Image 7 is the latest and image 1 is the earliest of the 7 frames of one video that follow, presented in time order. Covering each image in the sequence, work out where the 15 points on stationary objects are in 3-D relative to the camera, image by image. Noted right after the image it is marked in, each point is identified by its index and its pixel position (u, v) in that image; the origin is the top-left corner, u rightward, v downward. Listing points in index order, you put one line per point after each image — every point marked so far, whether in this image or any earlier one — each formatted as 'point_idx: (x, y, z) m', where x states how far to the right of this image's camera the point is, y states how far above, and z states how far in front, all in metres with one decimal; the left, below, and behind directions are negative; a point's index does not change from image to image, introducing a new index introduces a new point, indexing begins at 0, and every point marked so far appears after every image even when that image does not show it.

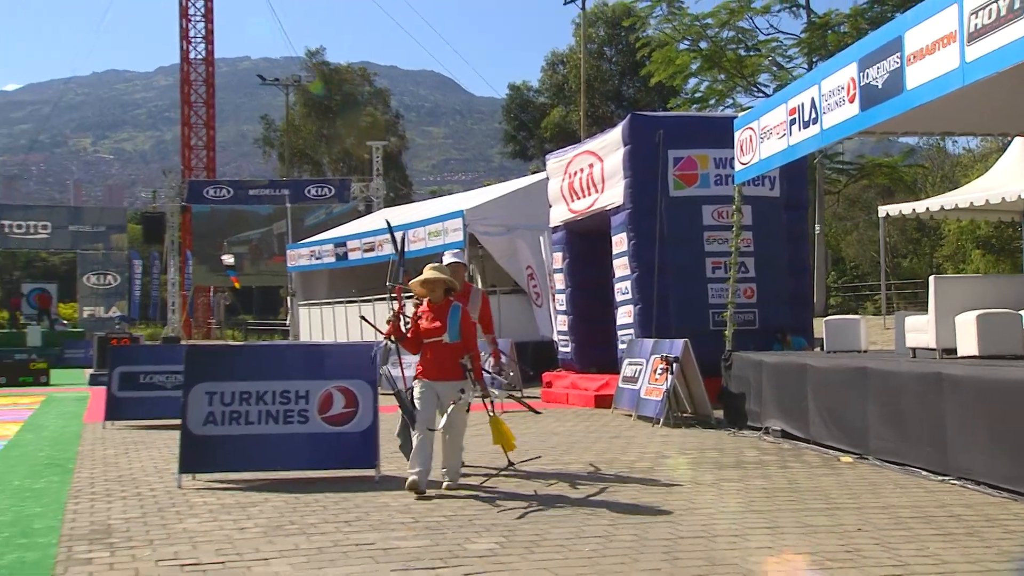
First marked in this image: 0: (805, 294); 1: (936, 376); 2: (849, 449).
0: (+3.8, 0.0, +12.3) m
1: (+2.6, -0.6, +6.0) m
2: (+2.5, -1.2, +7.3) m
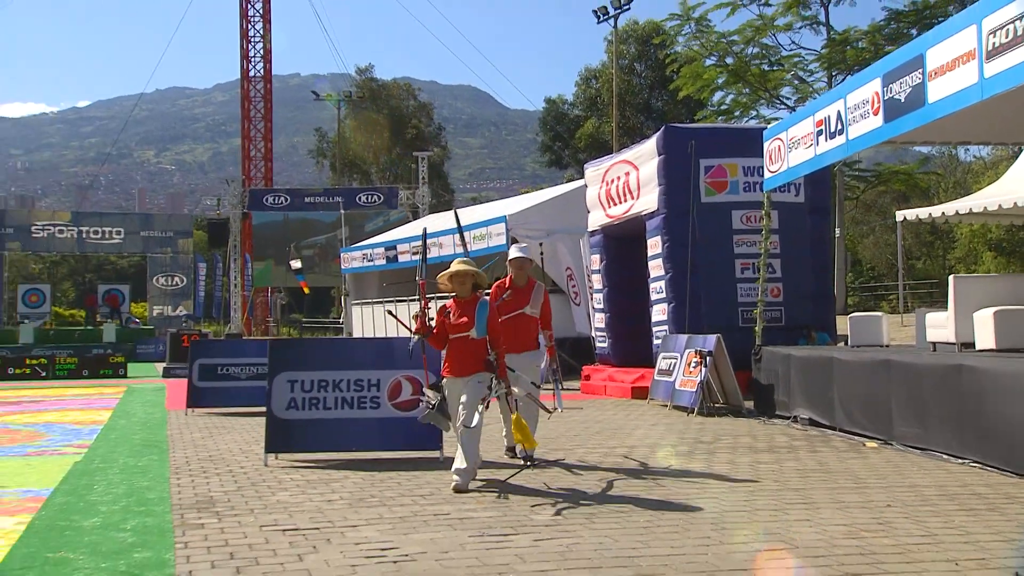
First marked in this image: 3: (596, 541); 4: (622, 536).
0: (+4.2, -0.1, +12.9) m
1: (+3.0, -0.6, +6.7) m
2: (+2.9, -1.2, +7.9) m
3: (+0.4, -1.5, +5.4) m
4: (+0.6, -1.4, +5.5) m
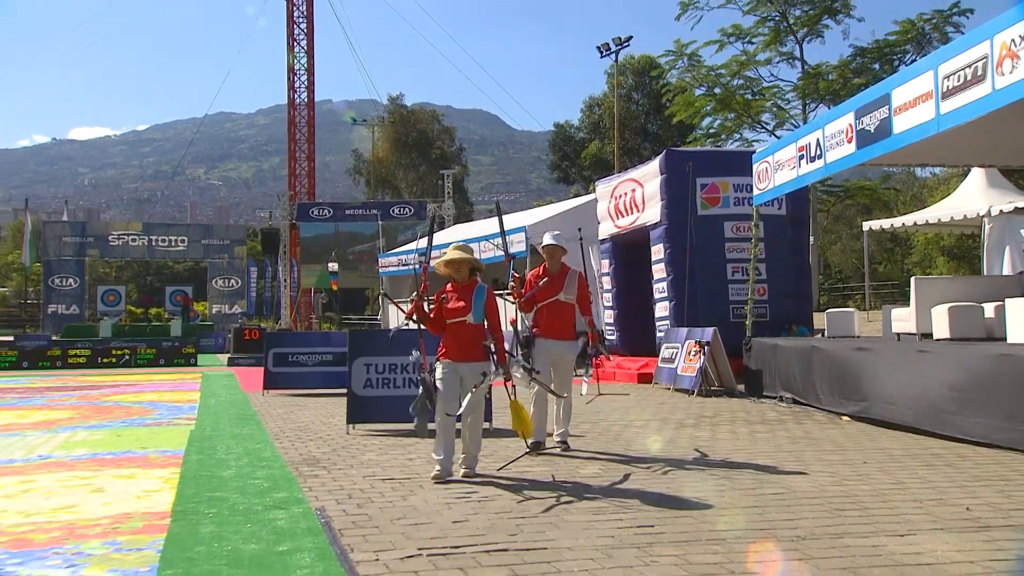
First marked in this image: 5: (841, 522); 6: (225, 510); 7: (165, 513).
0: (+4.4, -0.1, +14.6) m
1: (+3.4, -0.6, +8.2) m
2: (+3.2, -1.2, +9.5) m
3: (+0.8, -1.4, +6.9) m
4: (+1.0, -1.4, +7.0) m
5: (+1.9, -1.3, +5.6) m
6: (-1.8, -1.4, +5.9) m
7: (-2.1, -1.3, +5.8) m
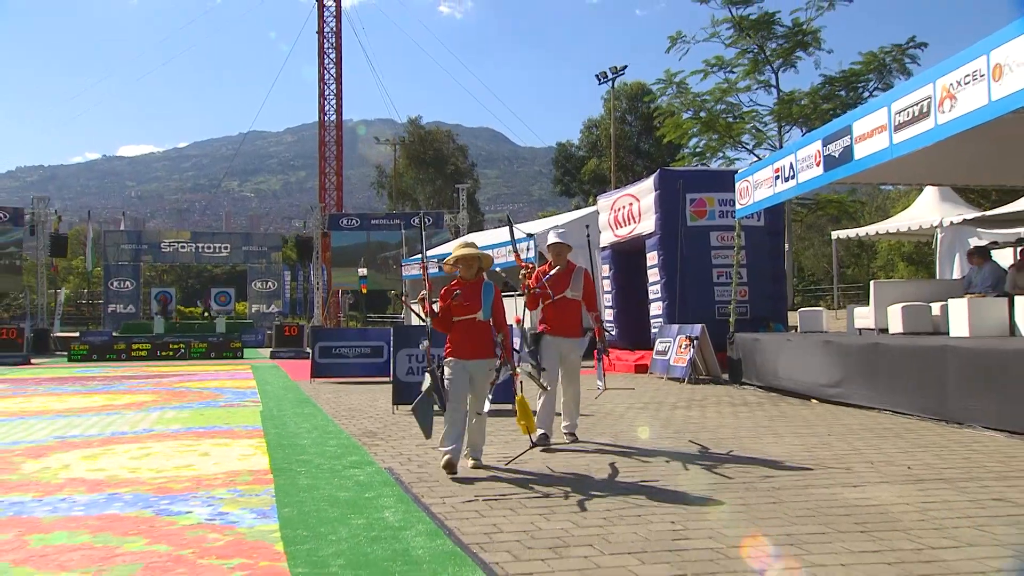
0: (+4.4, -0.1, +16.2) m
1: (+3.6, -0.6, +9.8) m
2: (+3.4, -1.2, +11.1) m
3: (+1.1, -1.4, +8.4) m
4: (+1.2, -1.4, +8.5) m
5: (+2.1, -1.3, +7.1) m
6: (-1.5, -1.4, +7.3) m
7: (-1.8, -1.4, +7.2) m
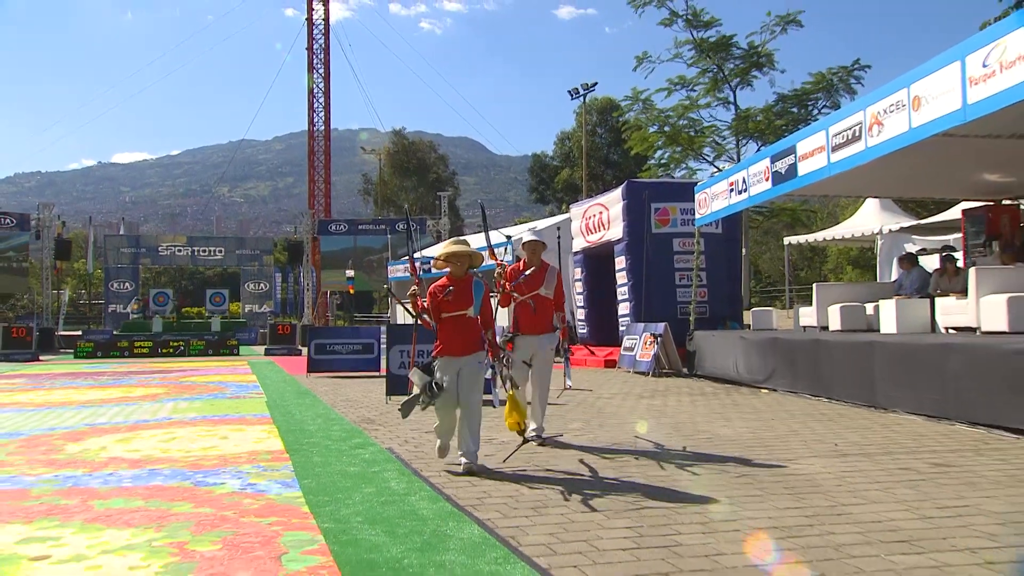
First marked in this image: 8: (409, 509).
0: (+4.0, -0.2, +17.4) m
1: (+3.4, -0.6, +11.0) m
2: (+3.2, -1.2, +12.3) m
3: (+0.9, -1.5, +9.5) m
4: (+1.1, -1.4, +9.6) m
5: (+2.0, -1.3, +8.3) m
6: (-1.6, -1.4, +8.4) m
7: (-1.9, -1.4, +8.2) m
8: (-0.7, -1.4, +6.2) m
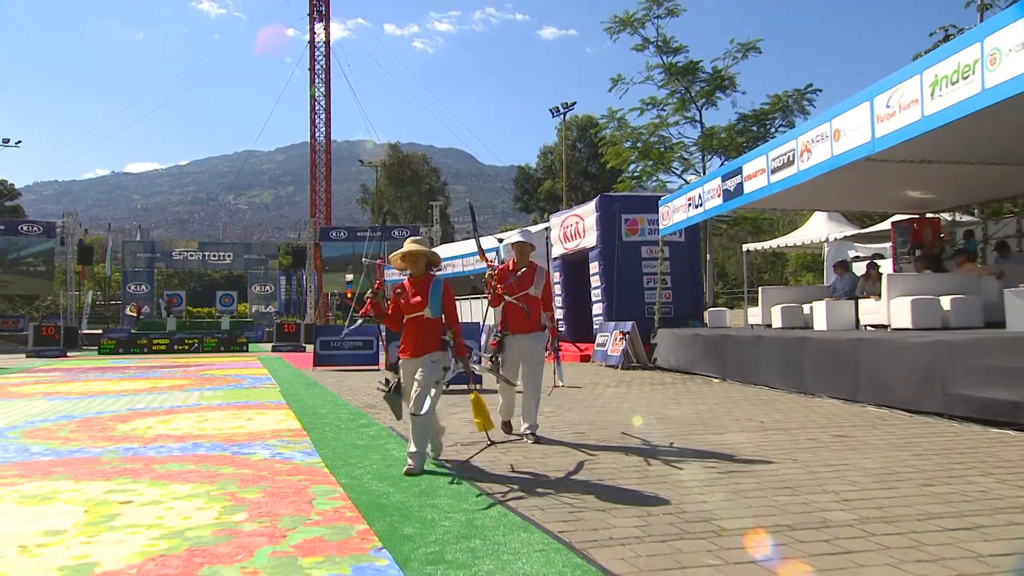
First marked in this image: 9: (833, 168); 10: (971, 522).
0: (+3.8, -0.2, +18.9) m
1: (+3.2, -0.6, +12.6) m
2: (+3.0, -1.3, +13.8) m
3: (+0.7, -1.5, +11.1) m
4: (+0.9, -1.5, +11.2) m
5: (+1.8, -1.4, +9.8) m
6: (-1.8, -1.4, +9.9) m
7: (-2.1, -1.4, +9.8) m
8: (-0.8, -1.4, +7.8) m
9: (+3.5, +1.3, +10.7) m
10: (+2.5, -1.3, +5.4) m
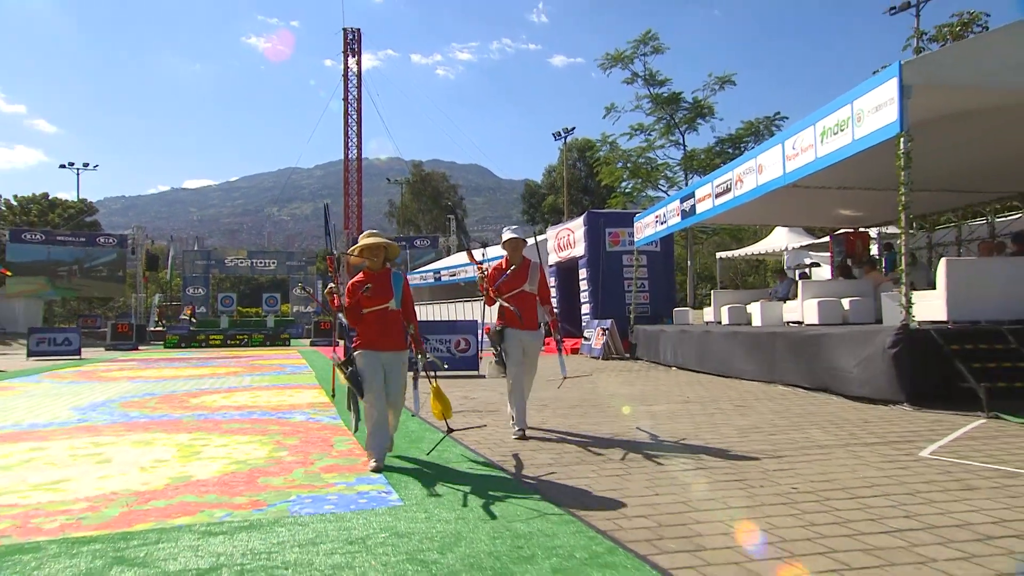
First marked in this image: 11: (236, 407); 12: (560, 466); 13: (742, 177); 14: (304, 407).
0: (+3.9, -0.2, +21.4) m
1: (+3.1, -0.7, +15.0) m
2: (+2.9, -1.3, +16.3) m
3: (+0.6, -1.6, +13.6) m
4: (+0.7, -1.5, +13.7) m
5: (+1.6, -1.4, +12.4) m
6: (-2.0, -1.5, +12.6) m
7: (-2.3, -1.5, +12.4) m
8: (-1.1, -1.5, +10.4) m
9: (+3.4, +1.3, +13.1) m
10: (+2.2, -1.4, +7.9) m
11: (-3.4, -1.5, +12.0) m
12: (+0.4, -1.5, +8.0) m
13: (+3.2, +1.6, +13.6) m
14: (-2.5, -1.5, +11.9) m
